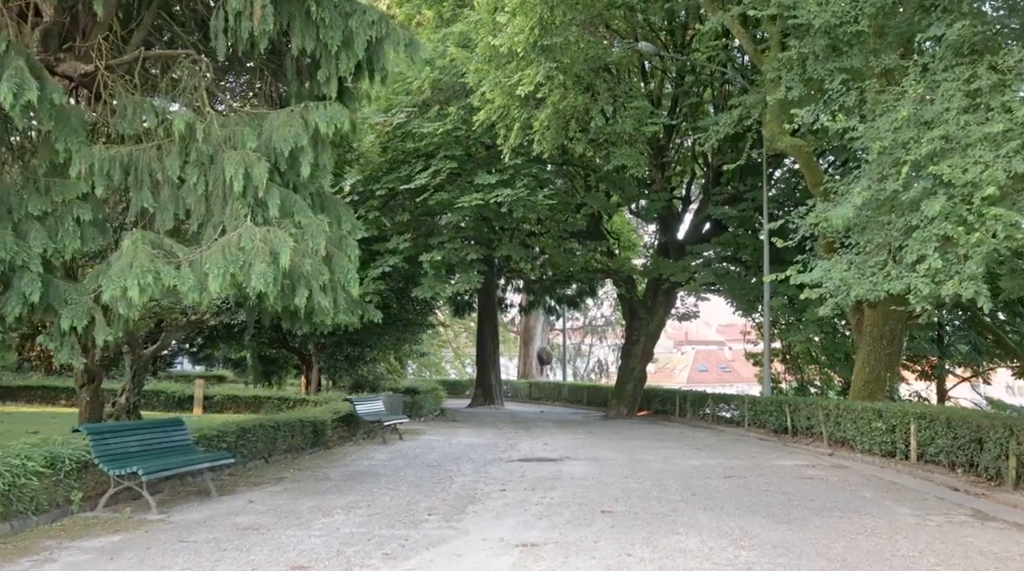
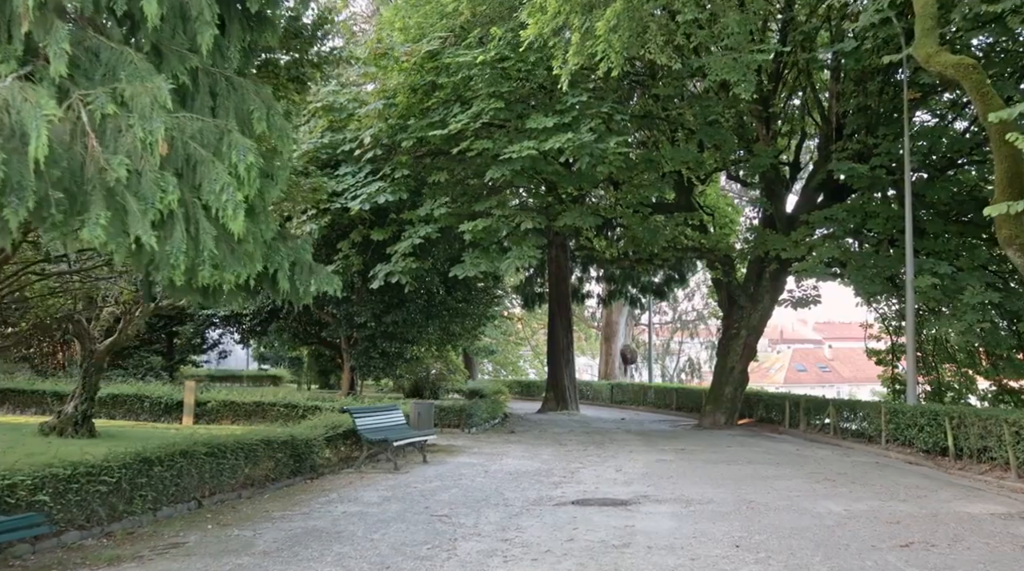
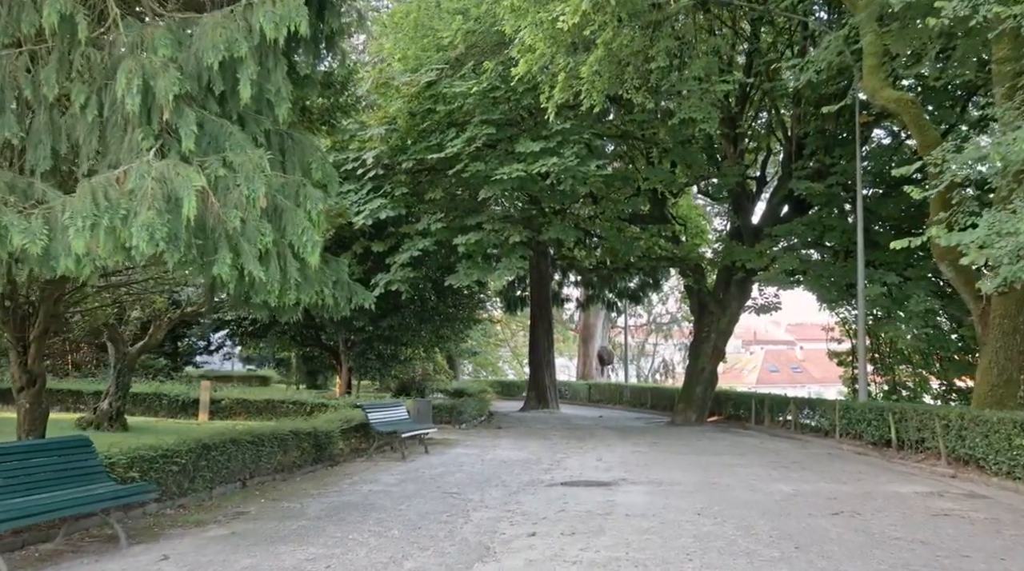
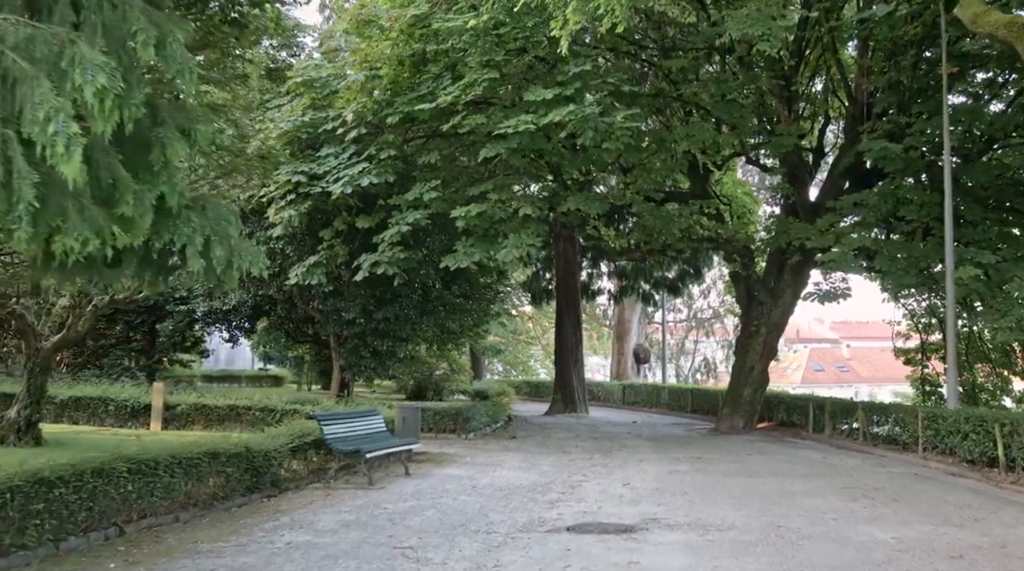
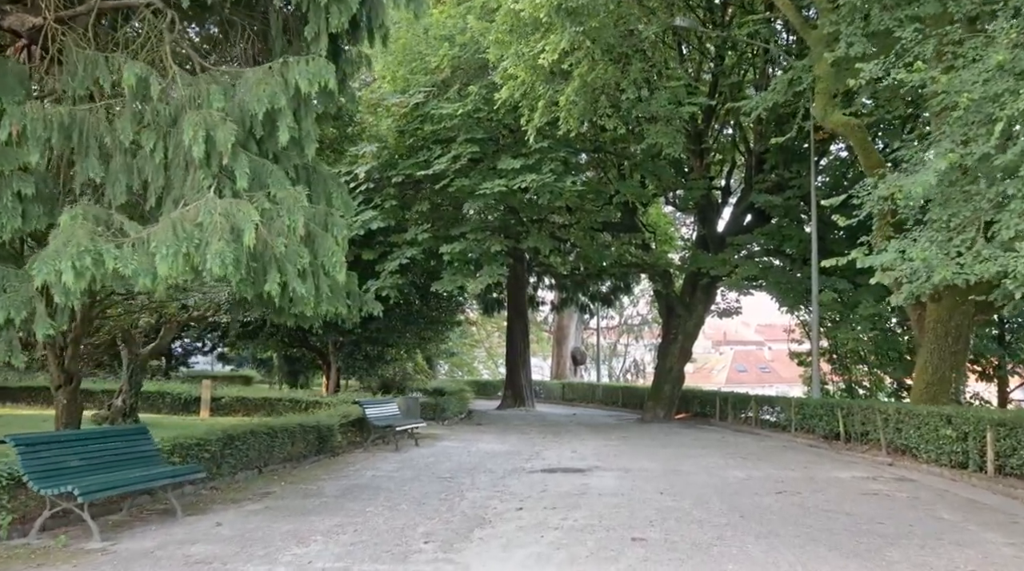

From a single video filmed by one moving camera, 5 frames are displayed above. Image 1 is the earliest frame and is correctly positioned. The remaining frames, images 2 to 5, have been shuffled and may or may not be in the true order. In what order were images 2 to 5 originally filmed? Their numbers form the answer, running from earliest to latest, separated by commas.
5, 3, 2, 4
